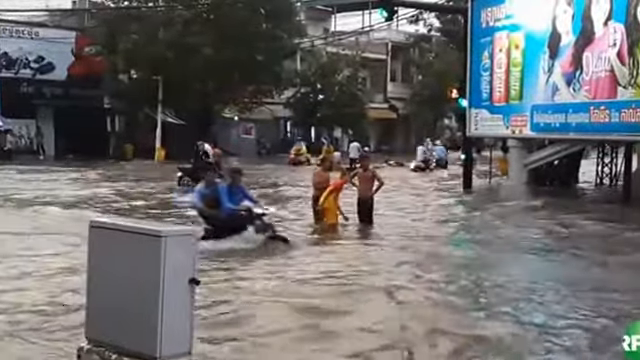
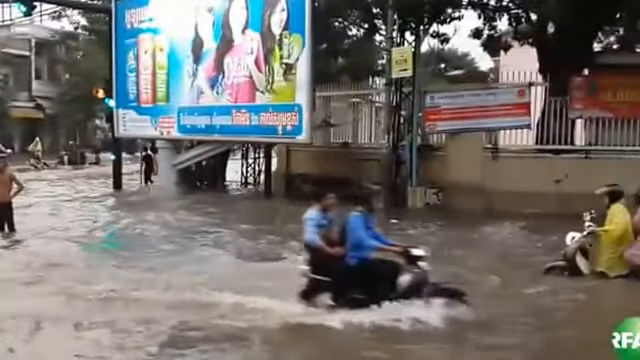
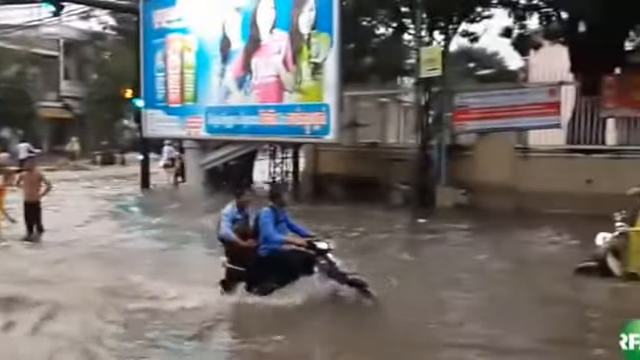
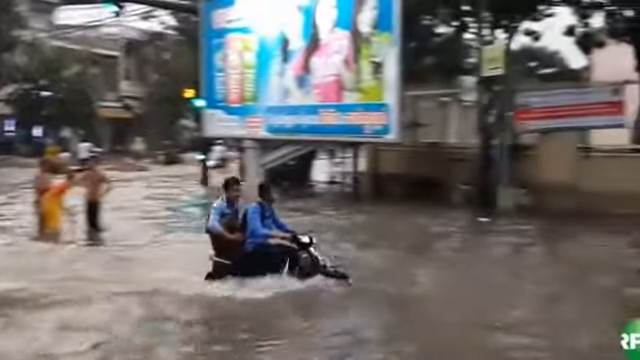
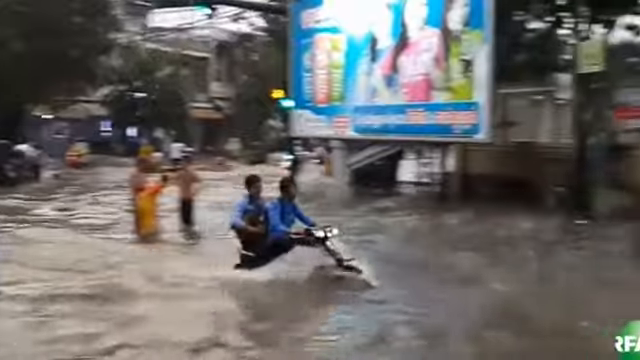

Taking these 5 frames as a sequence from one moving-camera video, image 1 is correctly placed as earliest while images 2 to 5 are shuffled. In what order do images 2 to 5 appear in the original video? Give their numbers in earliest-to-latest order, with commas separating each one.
5, 4, 3, 2
